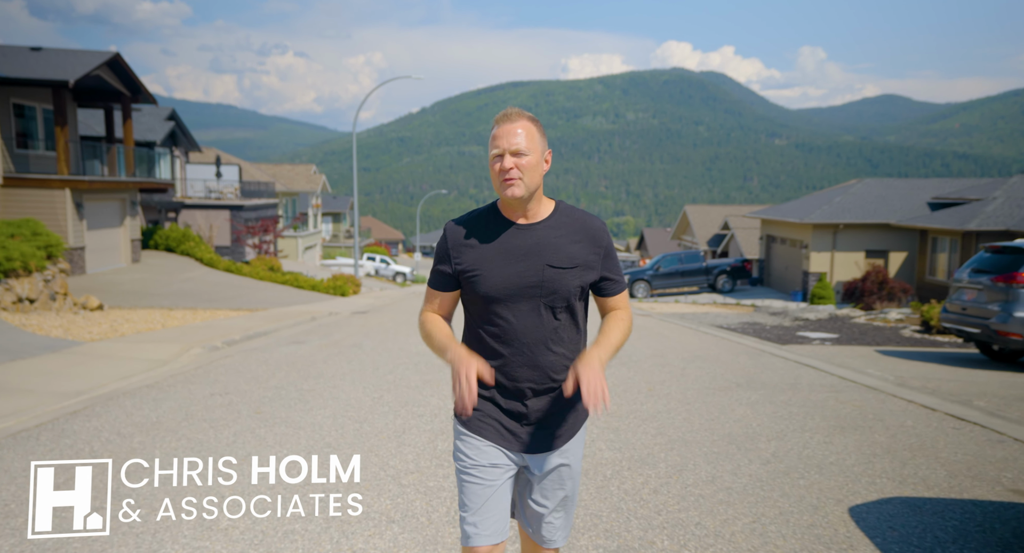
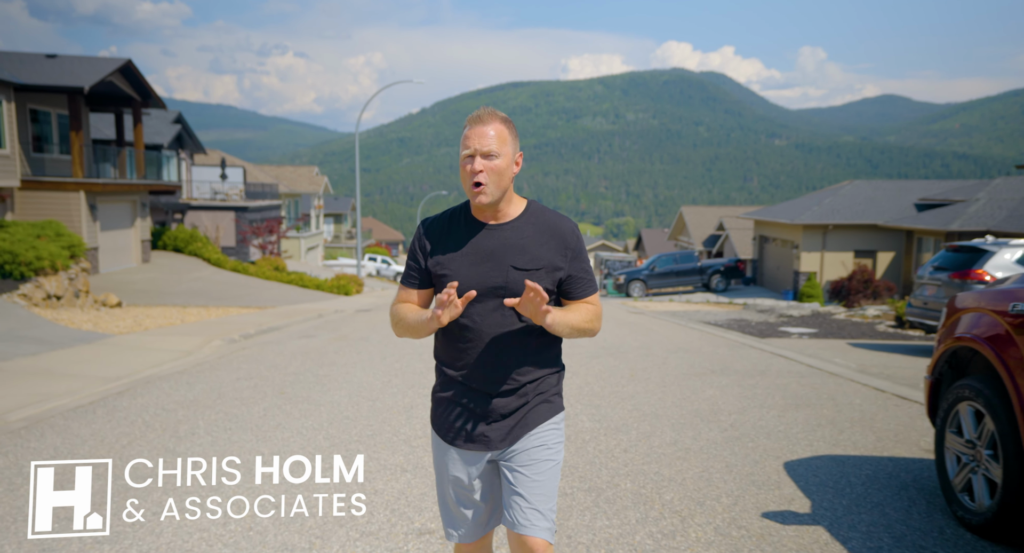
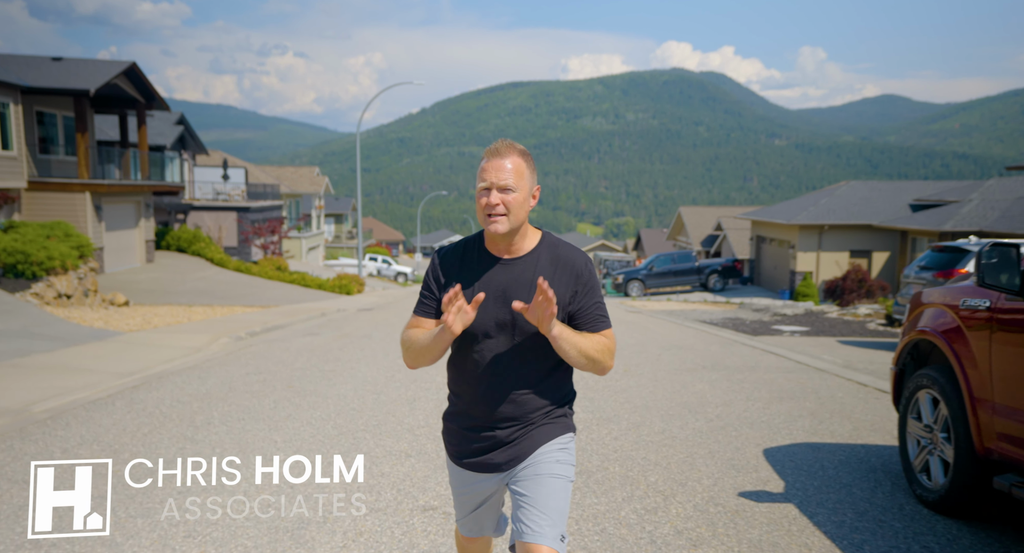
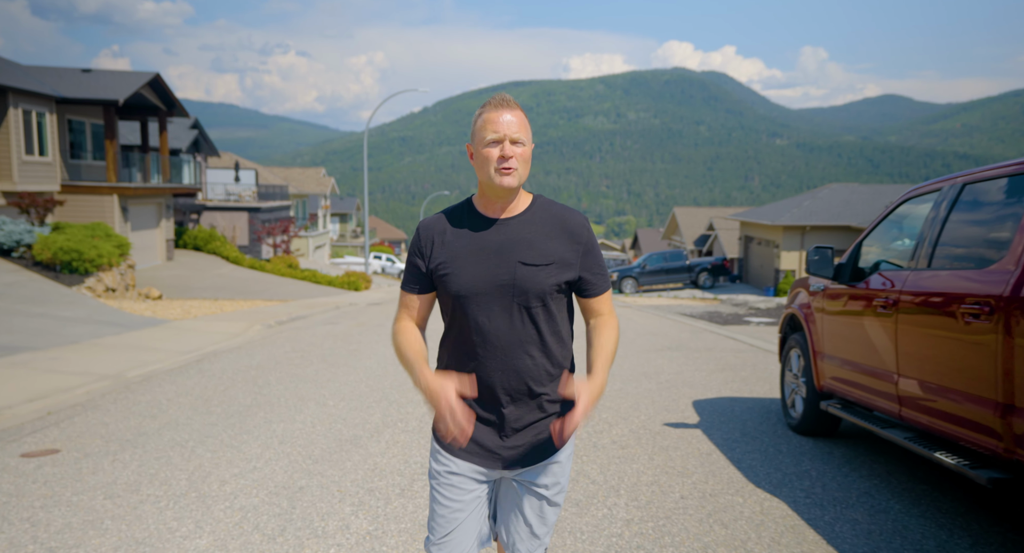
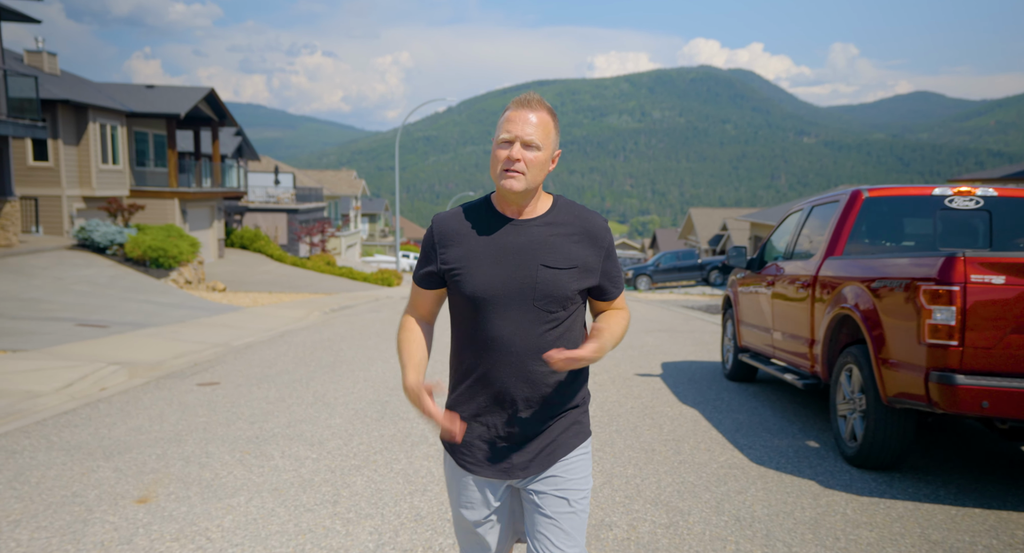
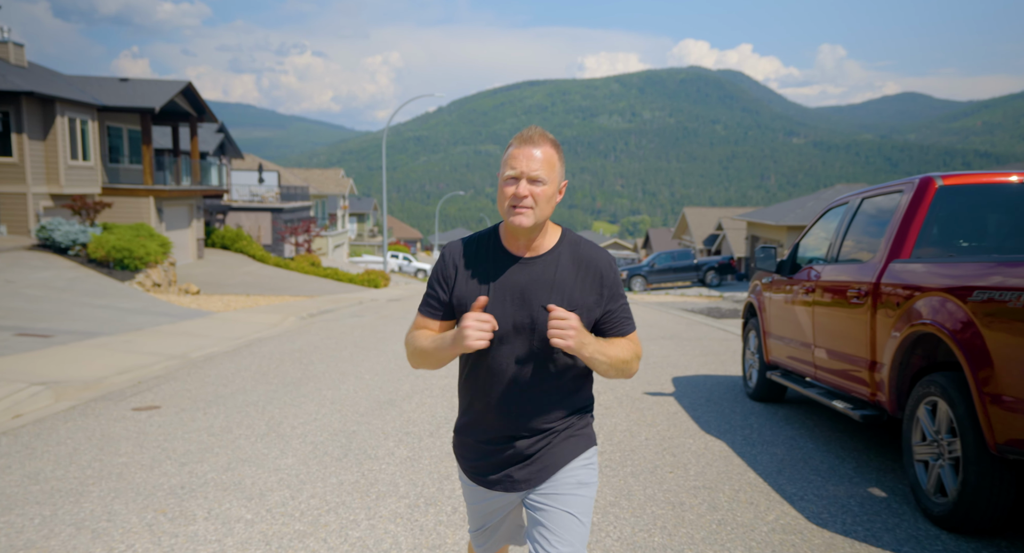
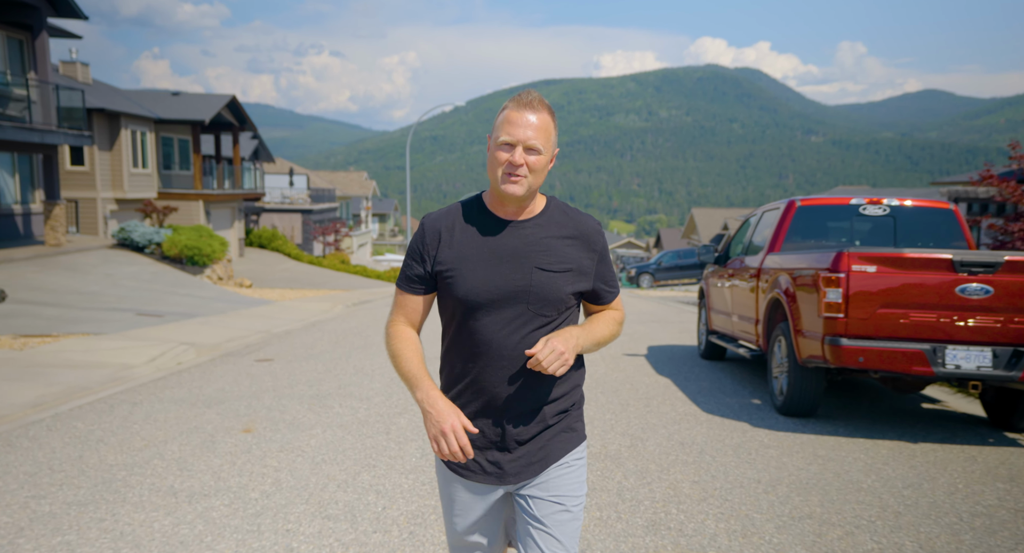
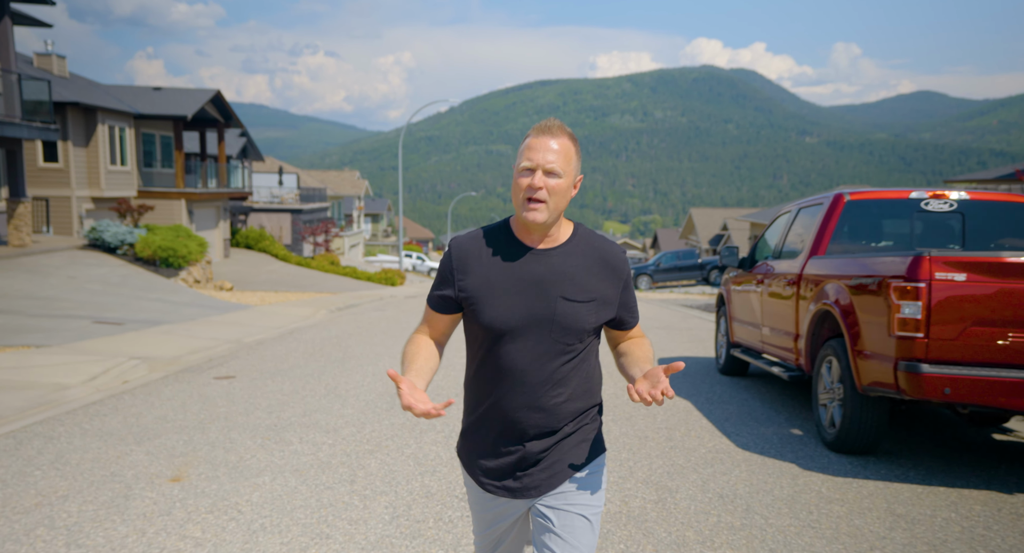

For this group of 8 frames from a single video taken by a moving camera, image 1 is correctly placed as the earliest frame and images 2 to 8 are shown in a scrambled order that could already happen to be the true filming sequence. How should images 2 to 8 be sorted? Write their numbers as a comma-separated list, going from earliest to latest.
2, 3, 4, 6, 5, 8, 7
